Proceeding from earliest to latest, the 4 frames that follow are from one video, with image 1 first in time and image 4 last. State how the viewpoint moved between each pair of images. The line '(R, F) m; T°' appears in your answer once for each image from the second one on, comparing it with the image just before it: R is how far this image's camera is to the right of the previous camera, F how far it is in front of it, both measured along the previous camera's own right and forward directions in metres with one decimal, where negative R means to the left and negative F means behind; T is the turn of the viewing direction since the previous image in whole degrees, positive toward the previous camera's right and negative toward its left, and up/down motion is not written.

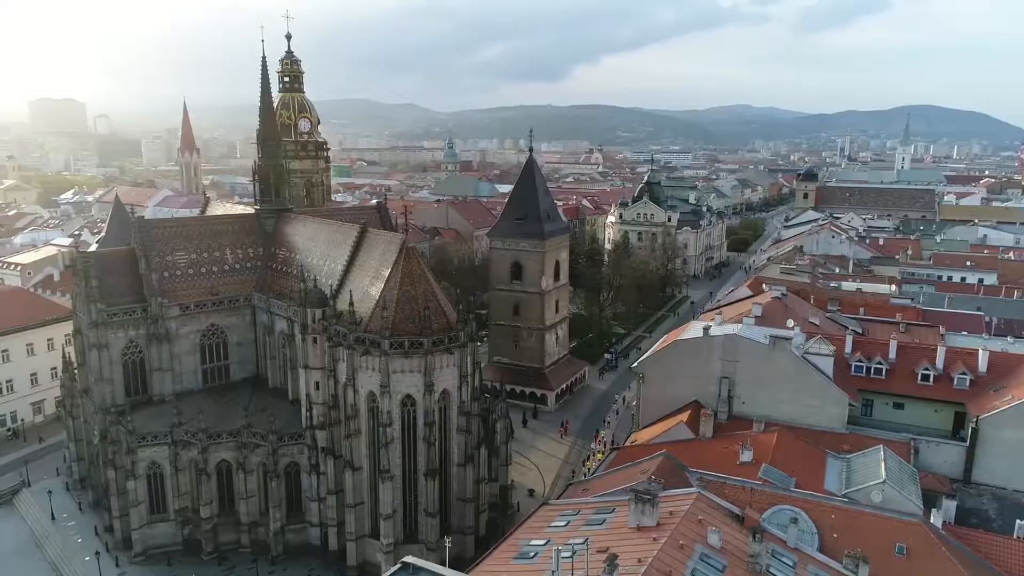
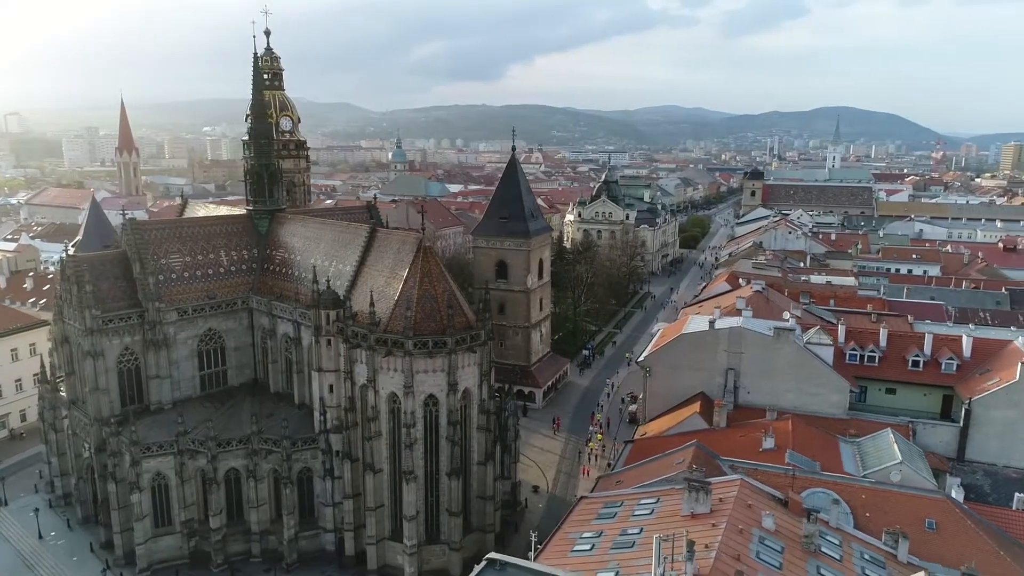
(-4.4, 0.0) m; +5°
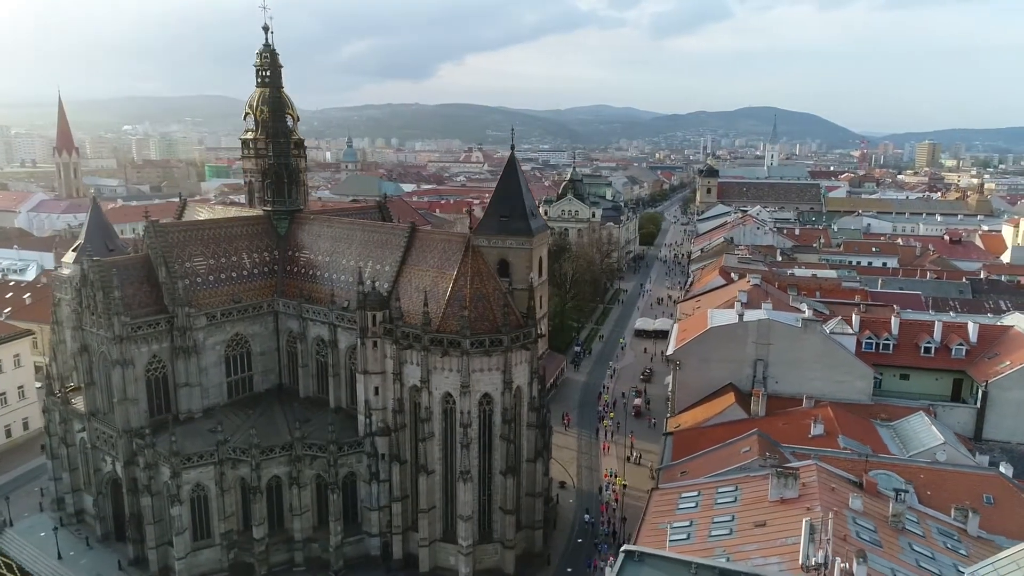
(-6.1, +0.1) m; +5°
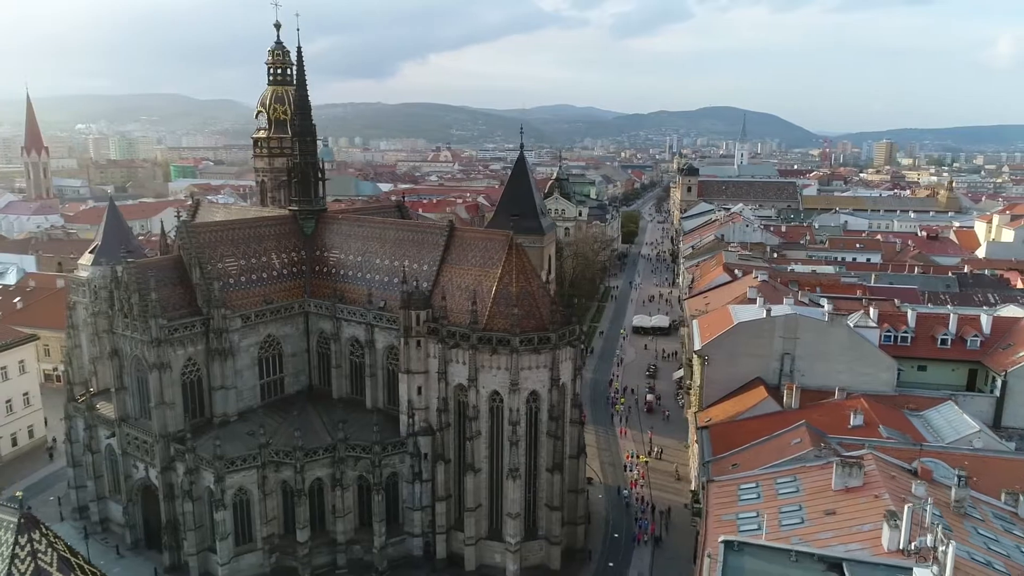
(-4.2, -0.1) m; +3°
